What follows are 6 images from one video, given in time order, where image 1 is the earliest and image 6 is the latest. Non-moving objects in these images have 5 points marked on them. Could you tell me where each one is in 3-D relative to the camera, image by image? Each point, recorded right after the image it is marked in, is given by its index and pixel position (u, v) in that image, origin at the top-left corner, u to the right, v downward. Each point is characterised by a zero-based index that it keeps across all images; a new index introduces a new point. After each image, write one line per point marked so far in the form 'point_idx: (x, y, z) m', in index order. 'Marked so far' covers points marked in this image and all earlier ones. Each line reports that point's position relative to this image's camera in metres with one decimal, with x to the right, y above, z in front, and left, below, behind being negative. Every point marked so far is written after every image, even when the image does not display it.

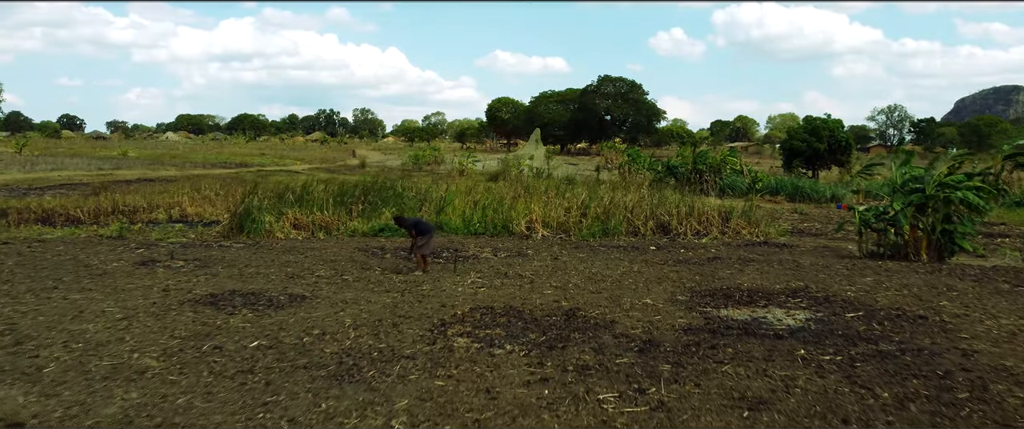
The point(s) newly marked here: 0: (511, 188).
0: (+0.1, +0.5, +10.6) m
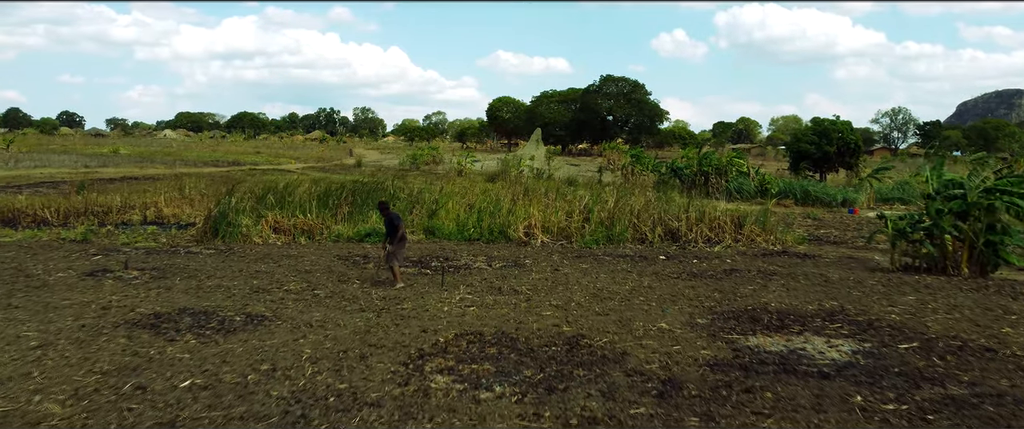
0: (0.0, +0.4, +9.9) m
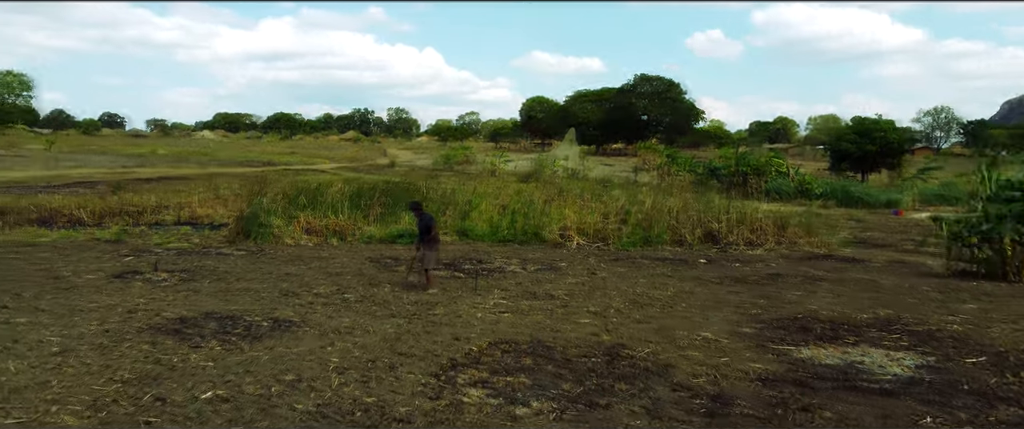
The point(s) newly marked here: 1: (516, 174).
0: (+0.5, +0.4, +9.7) m
1: (+0.2, +1.1, +16.6) m
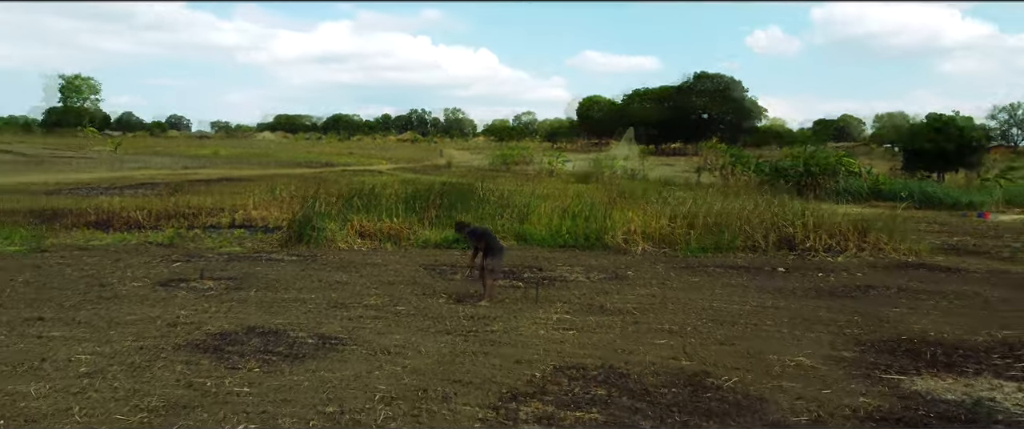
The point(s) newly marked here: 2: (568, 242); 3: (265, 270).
0: (+1.3, +0.3, +9.2) m
1: (+1.5, +1.0, +16.1) m
2: (+0.7, -0.4, +7.9) m
3: (-2.4, -0.5, +5.9) m
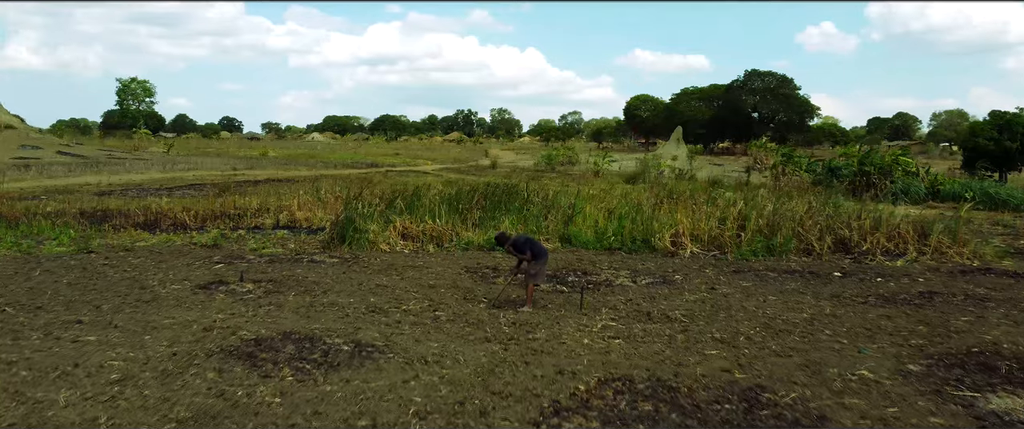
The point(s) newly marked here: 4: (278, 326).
0: (+1.9, +0.3, +8.9) m
1: (+2.5, +1.1, +15.8) m
2: (+1.2, -0.4, +7.7) m
3: (-2.0, -0.5, +5.9) m
4: (-1.6, -0.7, +4.1) m
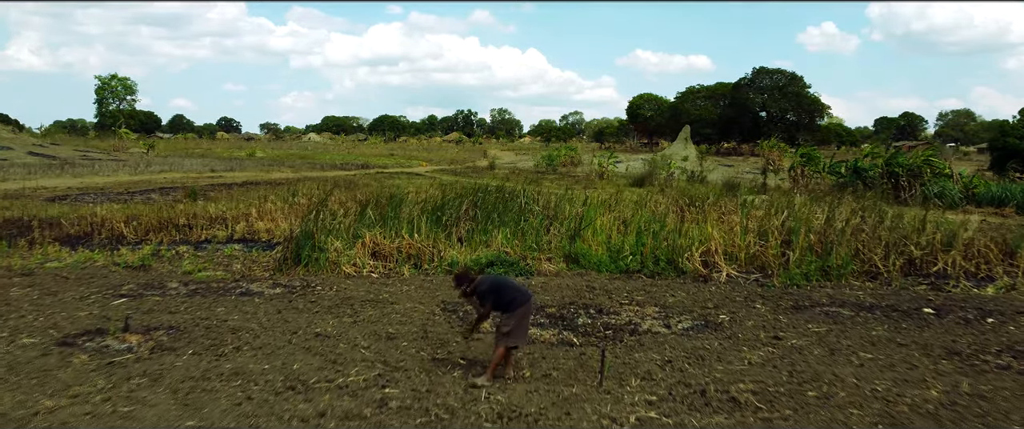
0: (+1.8, +0.2, +7.4) m
1: (+2.5, +0.9, +14.4) m
2: (+1.1, -0.5, +6.2) m
3: (-2.1, -0.7, +4.4) m
4: (-1.6, -0.9, +2.6) m
